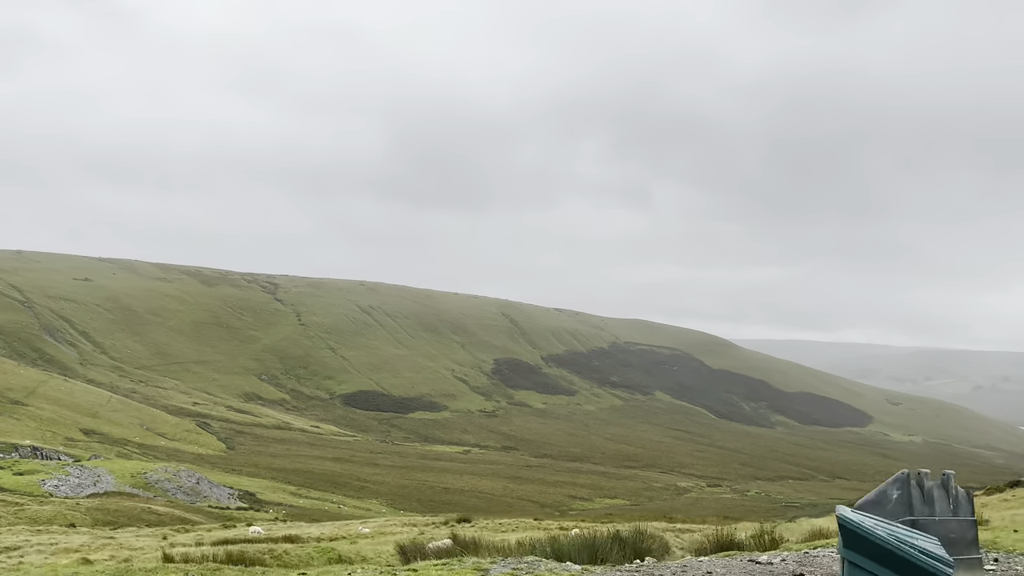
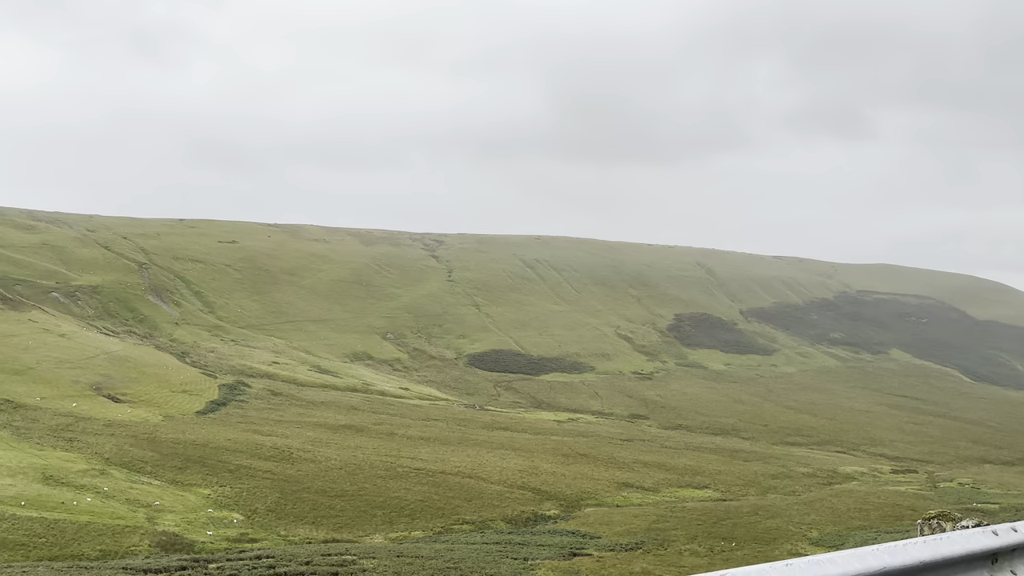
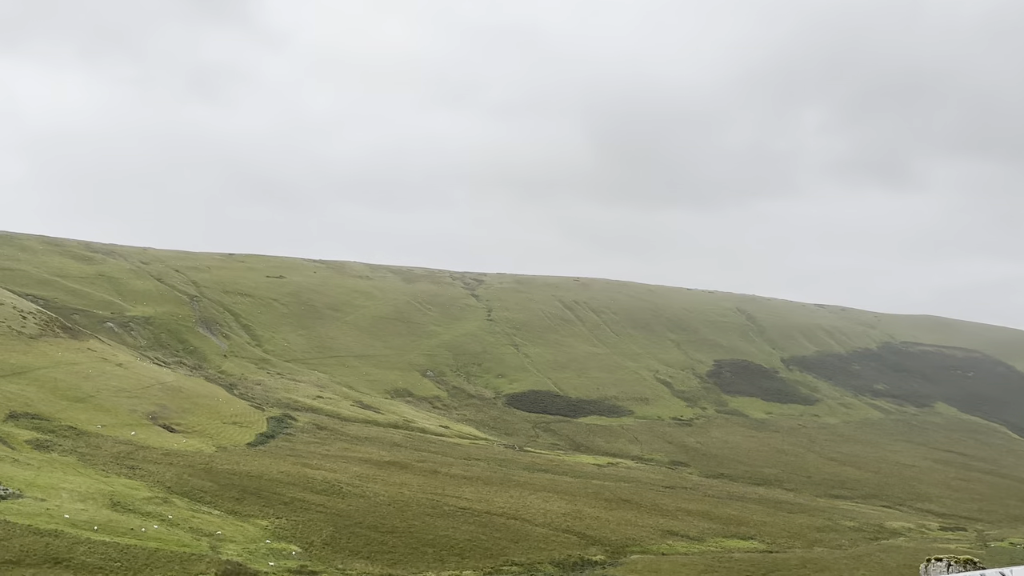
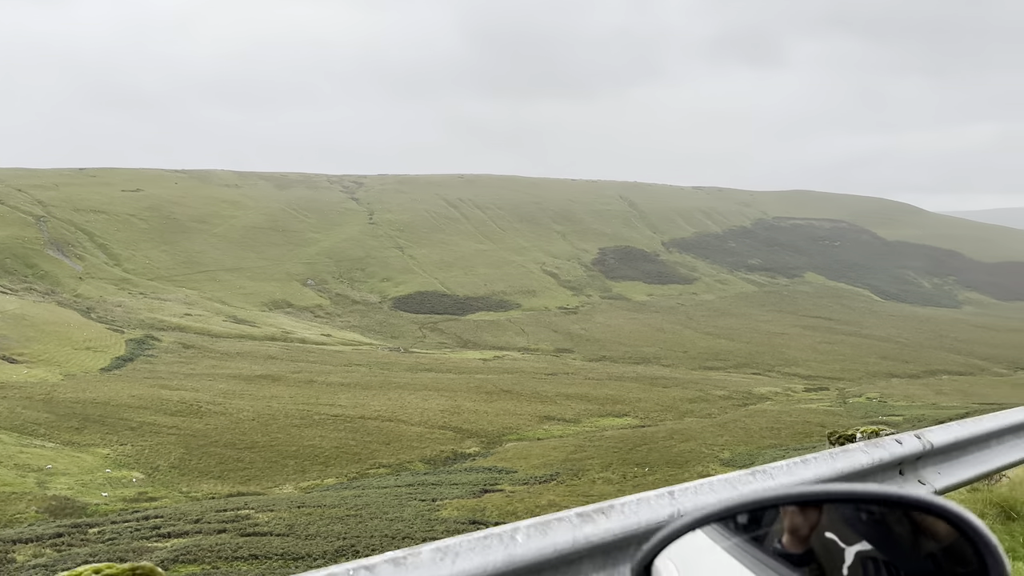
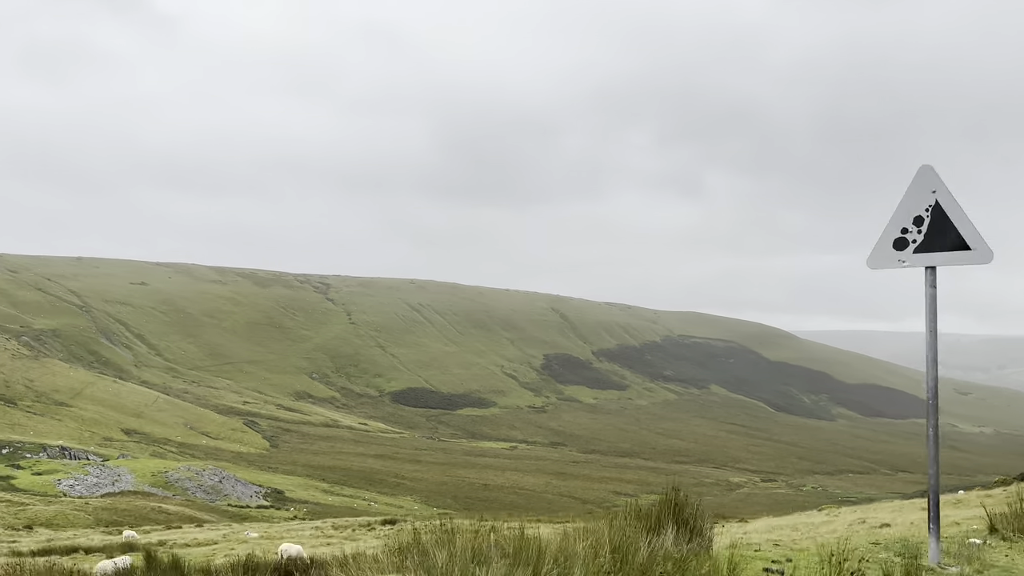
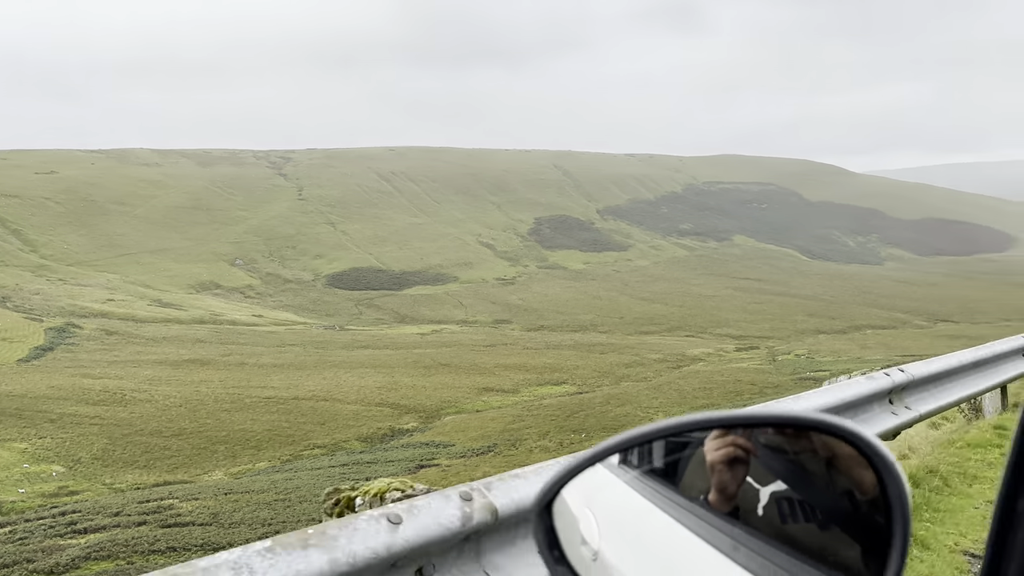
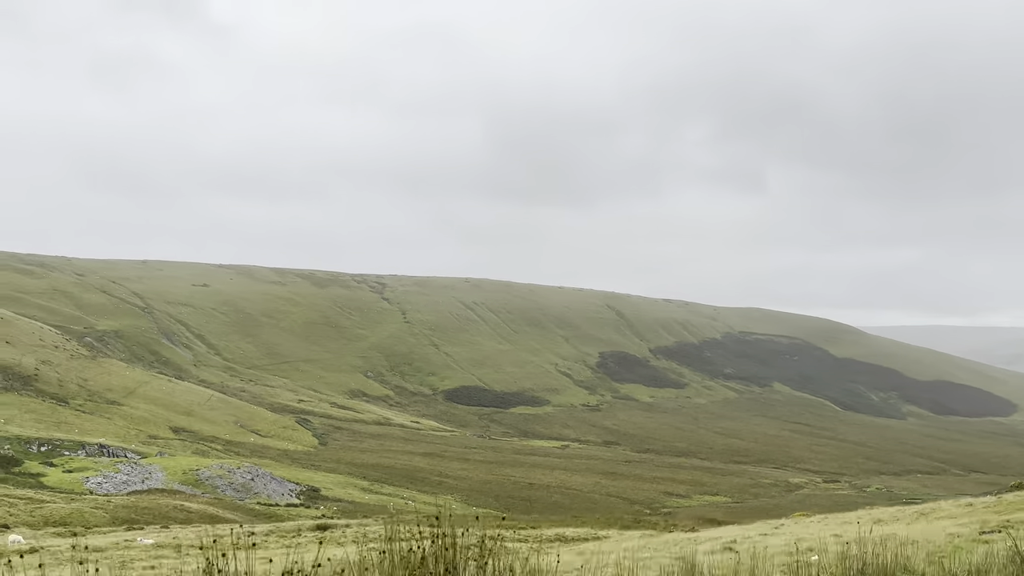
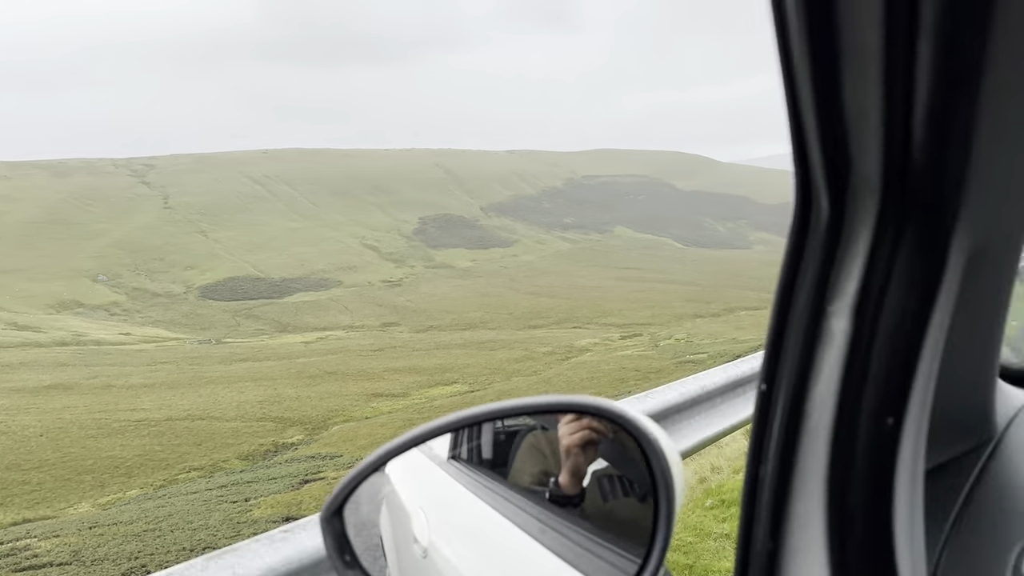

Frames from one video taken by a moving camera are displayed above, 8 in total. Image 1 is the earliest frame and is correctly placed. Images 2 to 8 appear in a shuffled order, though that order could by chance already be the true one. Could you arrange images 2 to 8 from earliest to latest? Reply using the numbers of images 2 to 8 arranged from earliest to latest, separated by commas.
5, 7, 3, 2, 4, 6, 8
